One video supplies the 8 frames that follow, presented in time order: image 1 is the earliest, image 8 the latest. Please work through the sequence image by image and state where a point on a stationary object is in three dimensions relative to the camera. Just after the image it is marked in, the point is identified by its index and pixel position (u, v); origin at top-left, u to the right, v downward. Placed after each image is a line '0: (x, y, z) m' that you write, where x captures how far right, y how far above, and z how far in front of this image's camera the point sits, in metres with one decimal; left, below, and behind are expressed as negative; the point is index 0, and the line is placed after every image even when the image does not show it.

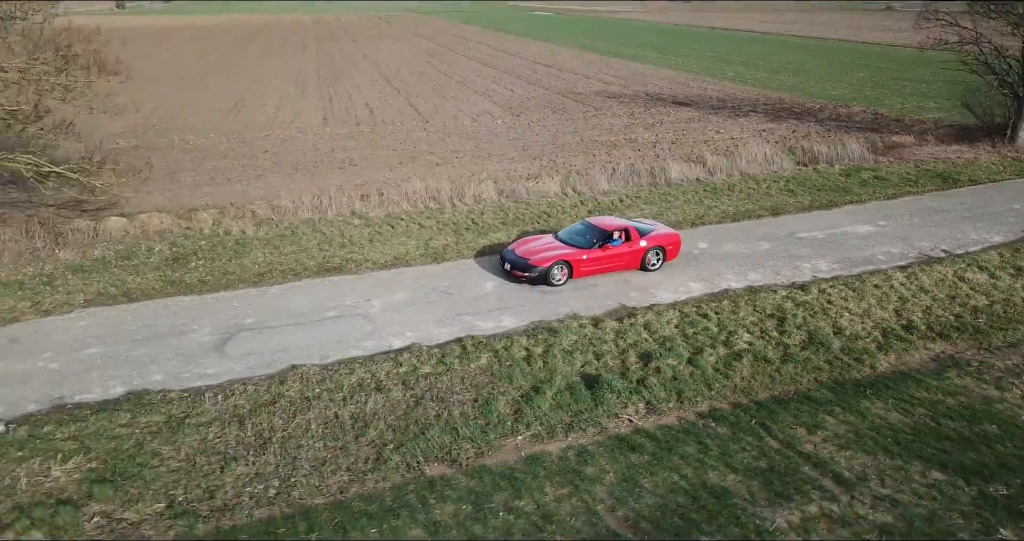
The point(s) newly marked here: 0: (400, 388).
0: (-1.1, -1.2, +8.7) m
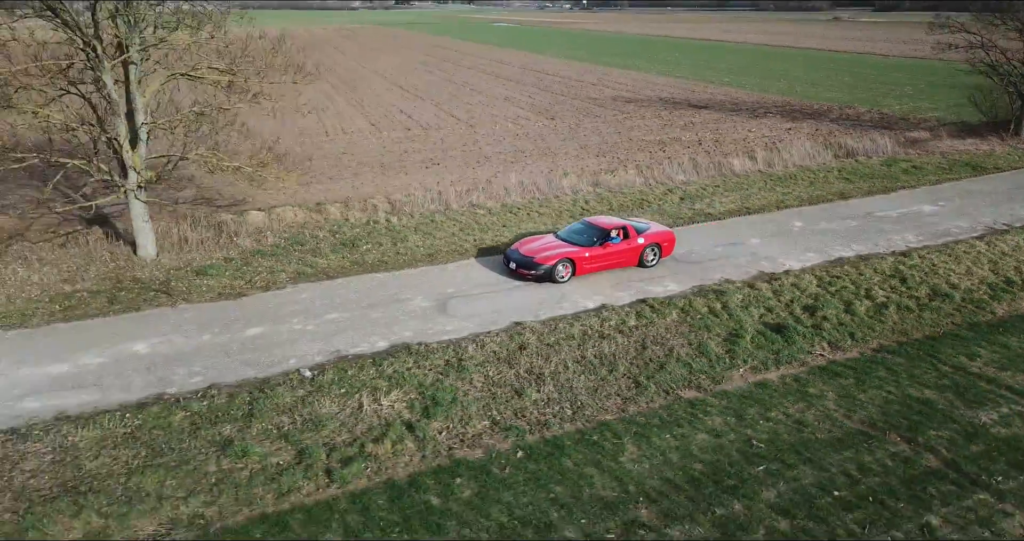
0: (+1.4, -0.8, +10.2) m
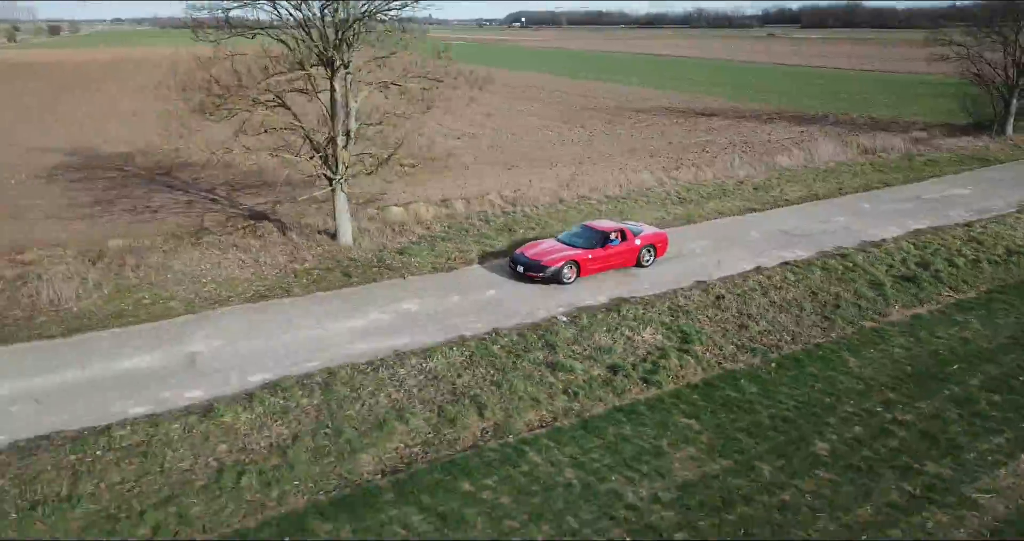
0: (+4.2, -0.2, +12.6) m
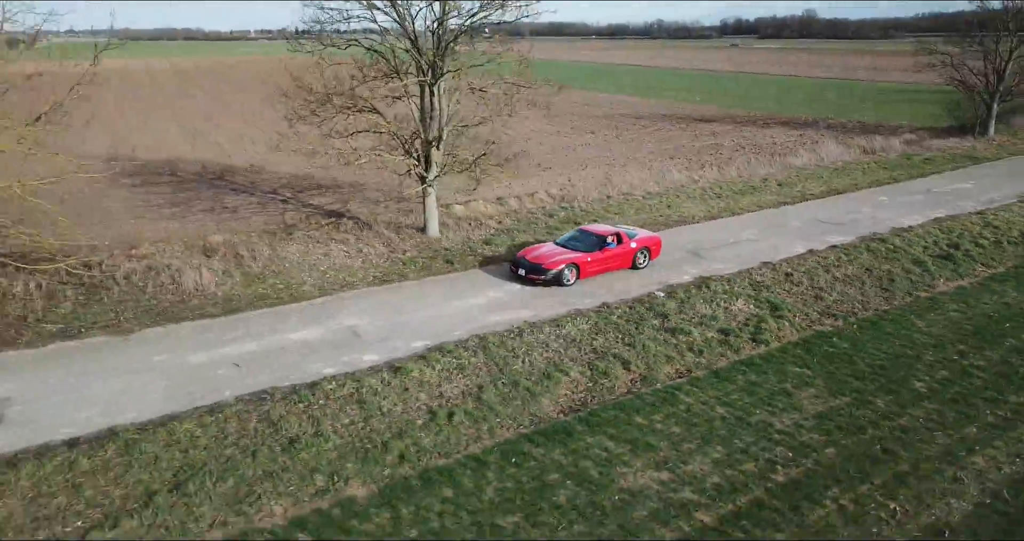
0: (+5.7, +0.1, +14.3) m
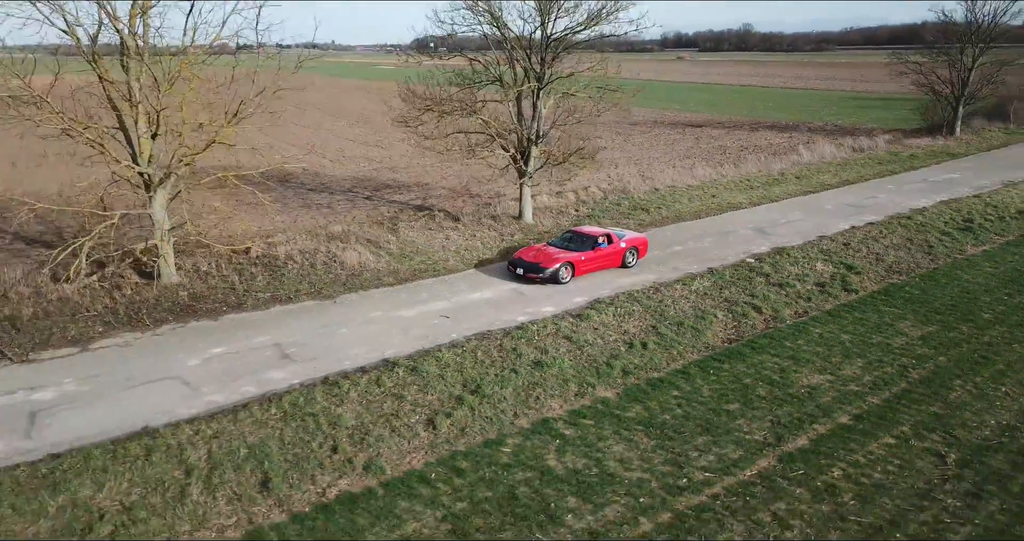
0: (+7.7, +0.7, +17.1) m
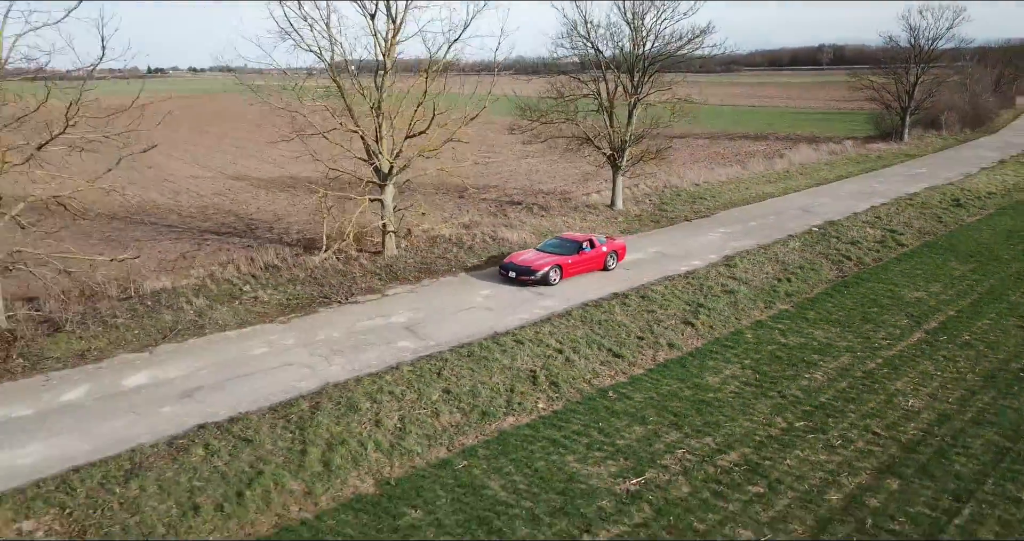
0: (+10.3, +1.5, +22.0) m
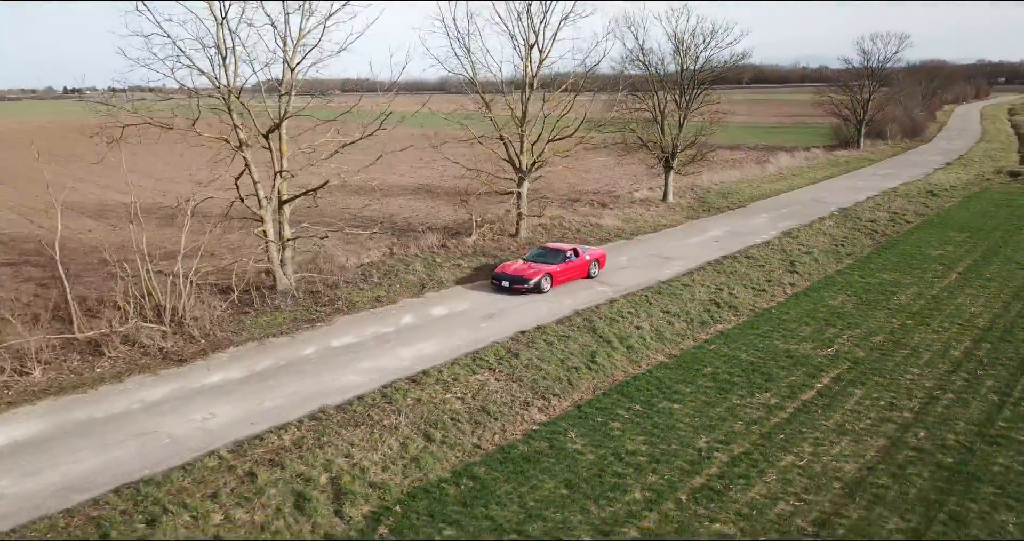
0: (+12.6, +2.3, +27.5) m
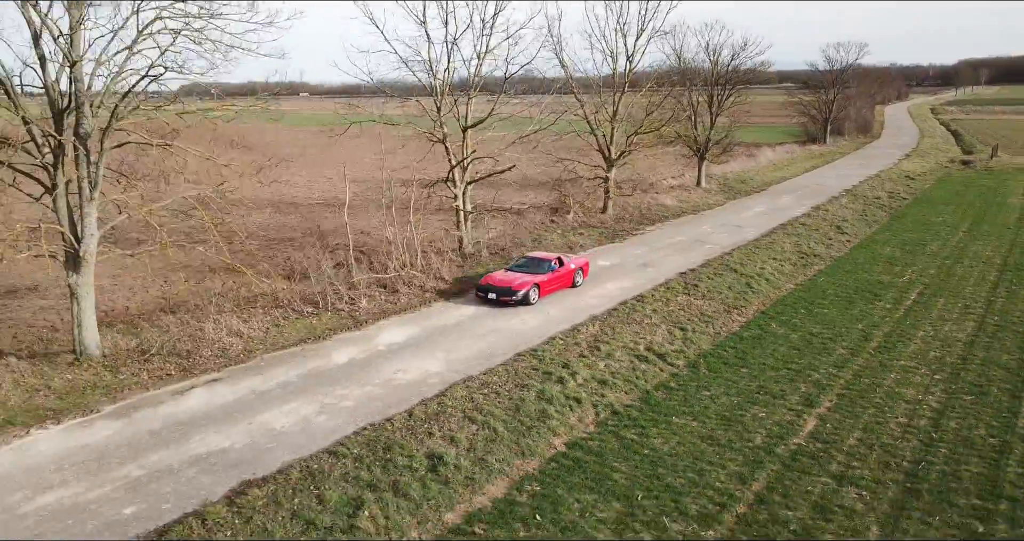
0: (+14.8, +3.4, +33.2) m
